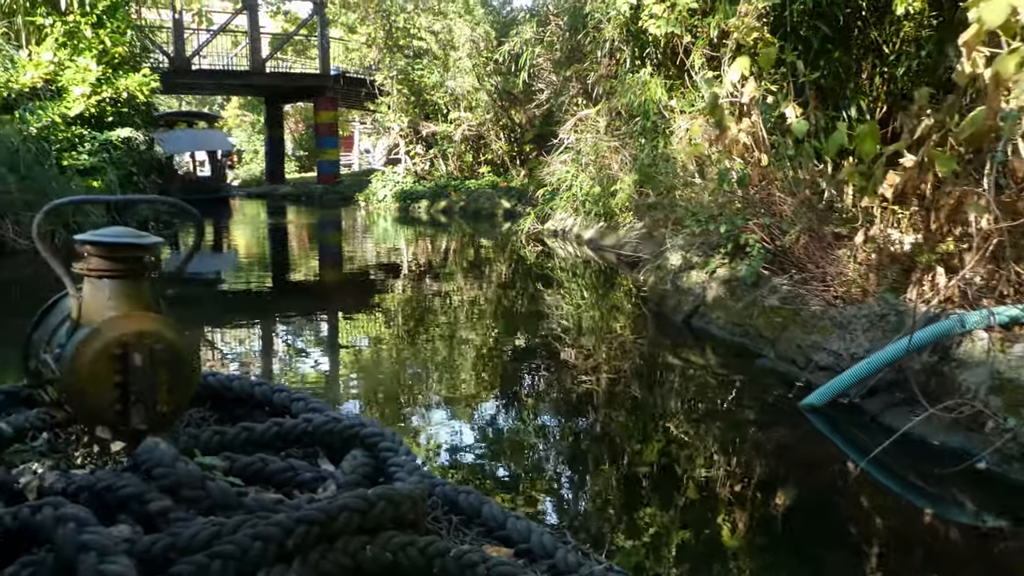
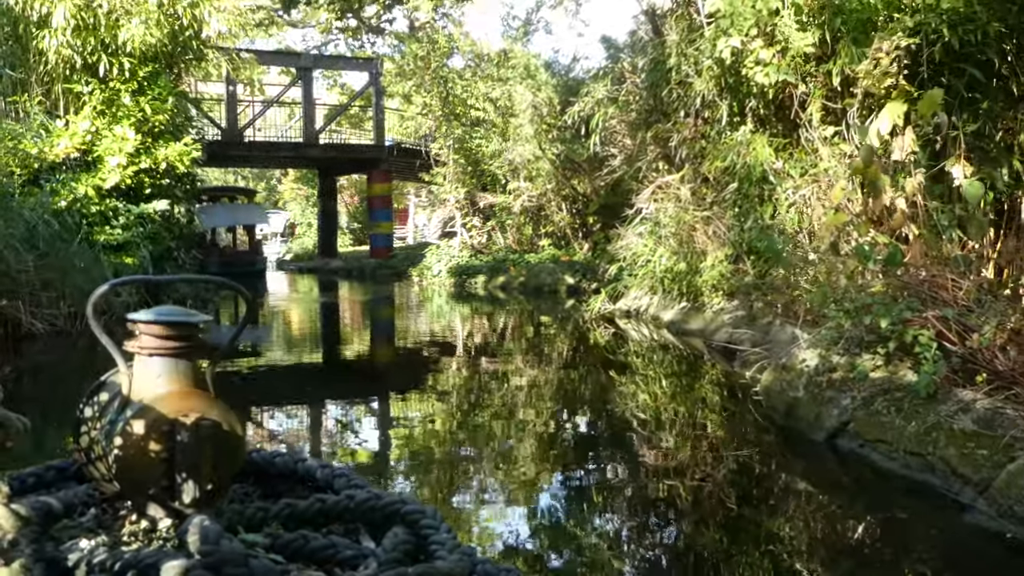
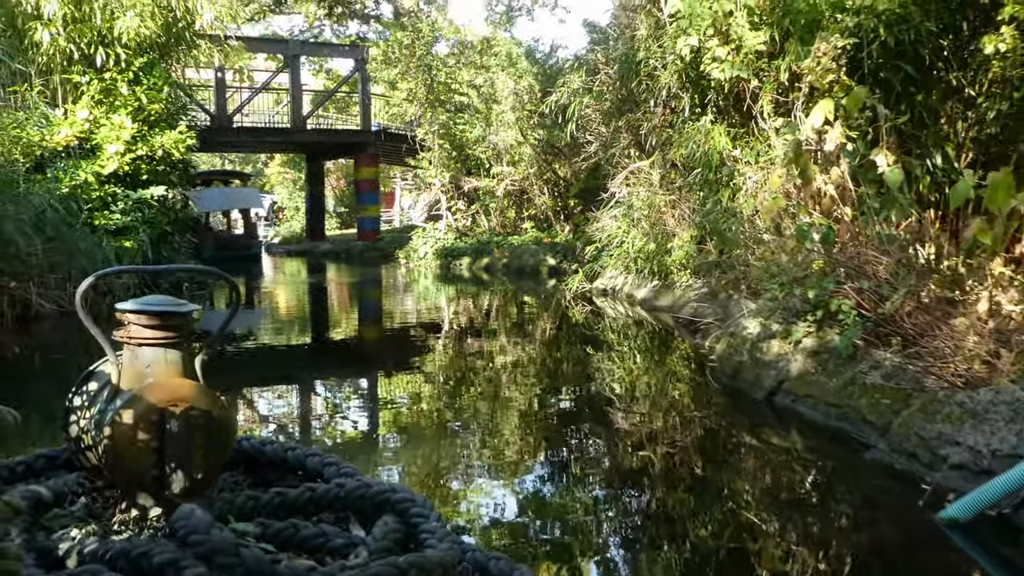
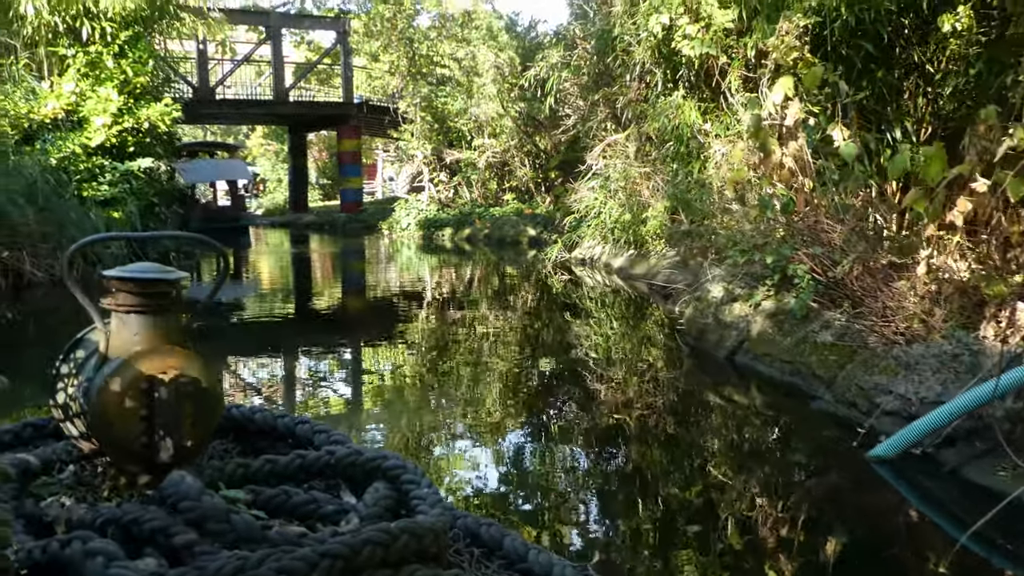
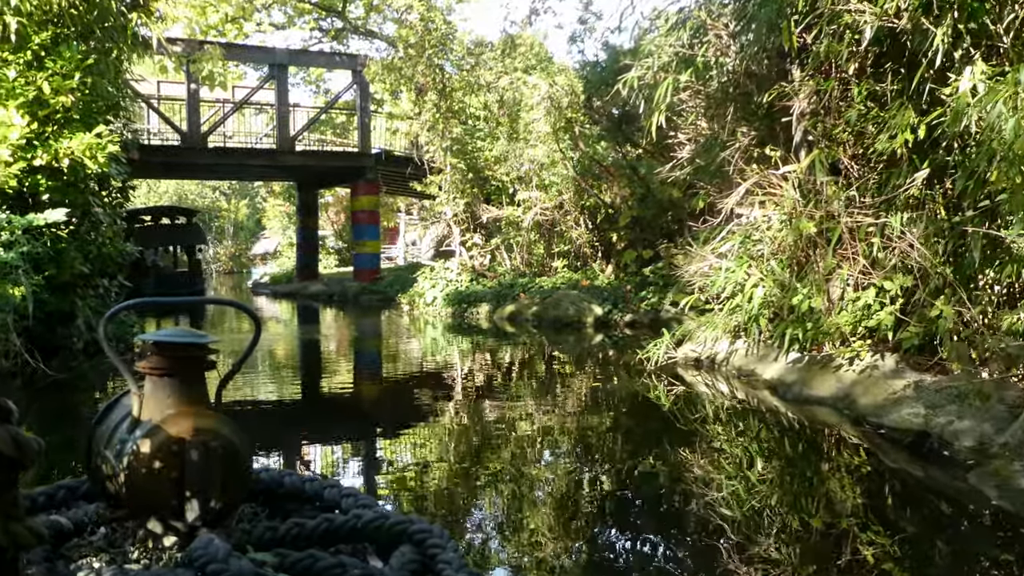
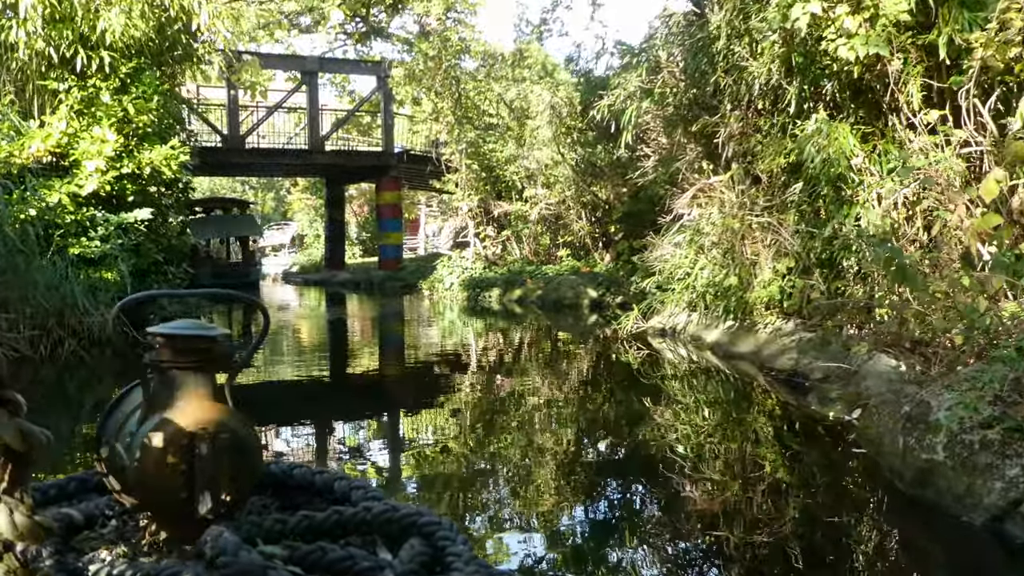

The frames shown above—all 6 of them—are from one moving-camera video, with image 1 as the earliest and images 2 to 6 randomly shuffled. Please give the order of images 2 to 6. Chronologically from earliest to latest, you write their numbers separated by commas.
4, 3, 2, 6, 5
